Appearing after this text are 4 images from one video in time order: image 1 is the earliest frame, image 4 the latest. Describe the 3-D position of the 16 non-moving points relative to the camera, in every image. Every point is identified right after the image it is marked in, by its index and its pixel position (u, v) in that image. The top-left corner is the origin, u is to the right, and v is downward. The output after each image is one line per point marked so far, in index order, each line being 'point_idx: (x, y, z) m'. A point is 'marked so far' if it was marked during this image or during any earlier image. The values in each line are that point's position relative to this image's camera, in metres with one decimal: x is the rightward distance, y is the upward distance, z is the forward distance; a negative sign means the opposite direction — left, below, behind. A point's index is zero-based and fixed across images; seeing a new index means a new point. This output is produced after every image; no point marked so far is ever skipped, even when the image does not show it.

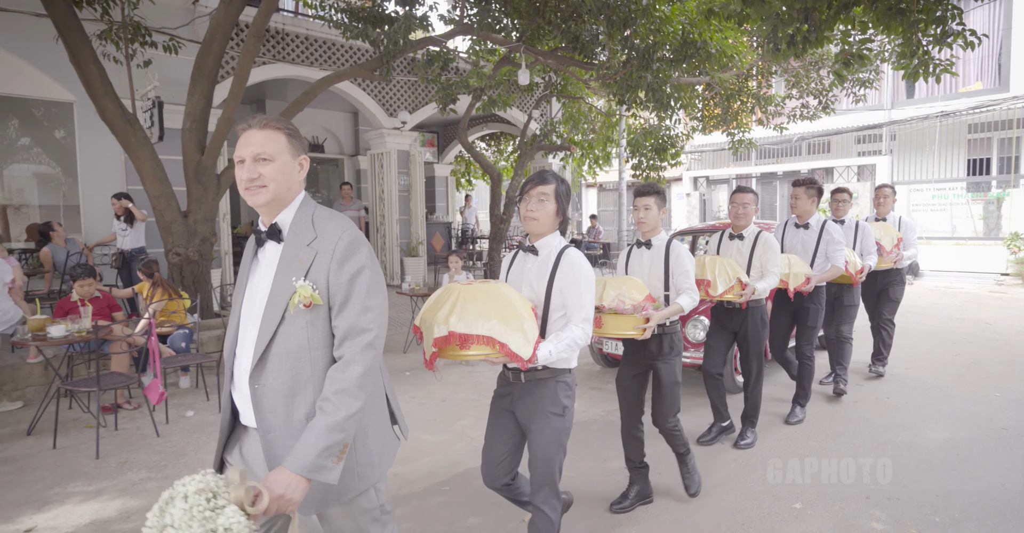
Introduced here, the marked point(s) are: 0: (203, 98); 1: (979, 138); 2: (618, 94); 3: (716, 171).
0: (-3.3, +1.8, +6.5) m
1: (+10.7, +2.9, +14.1) m
2: (+1.4, +2.1, +7.7) m
3: (+6.4, +3.0, +19.5) m
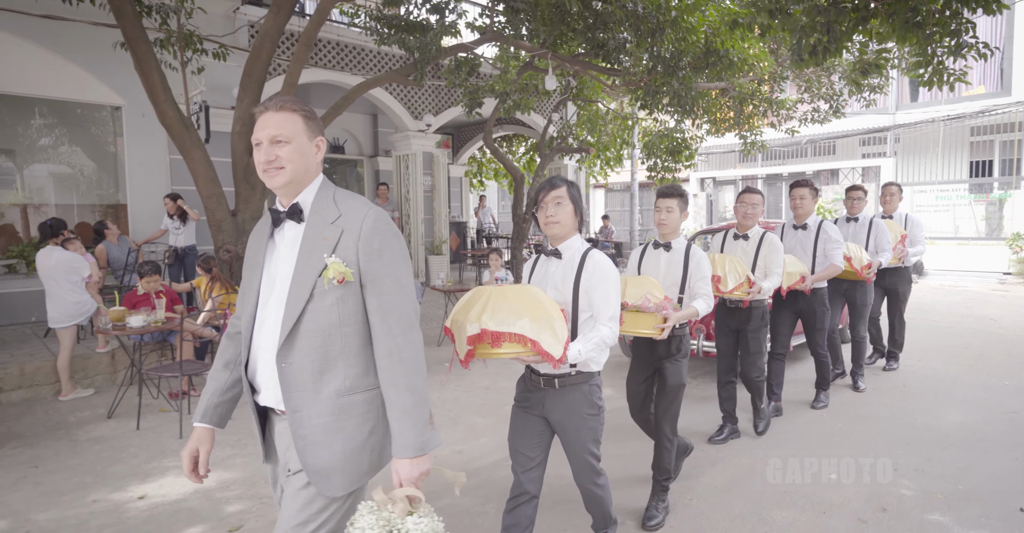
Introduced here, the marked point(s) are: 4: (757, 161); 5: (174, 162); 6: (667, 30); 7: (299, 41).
0: (-2.9, +1.8, +6.9) m
1: (+11.0, +3.0, +14.5) m
2: (+1.7, +2.2, +8.0) m
3: (+6.7, +3.0, +19.8) m
4: (+7.7, +3.3, +19.3) m
5: (-4.5, +1.4, +8.3) m
6: (+1.8, +2.8, +7.2) m
7: (-2.2, +2.4, +6.5) m
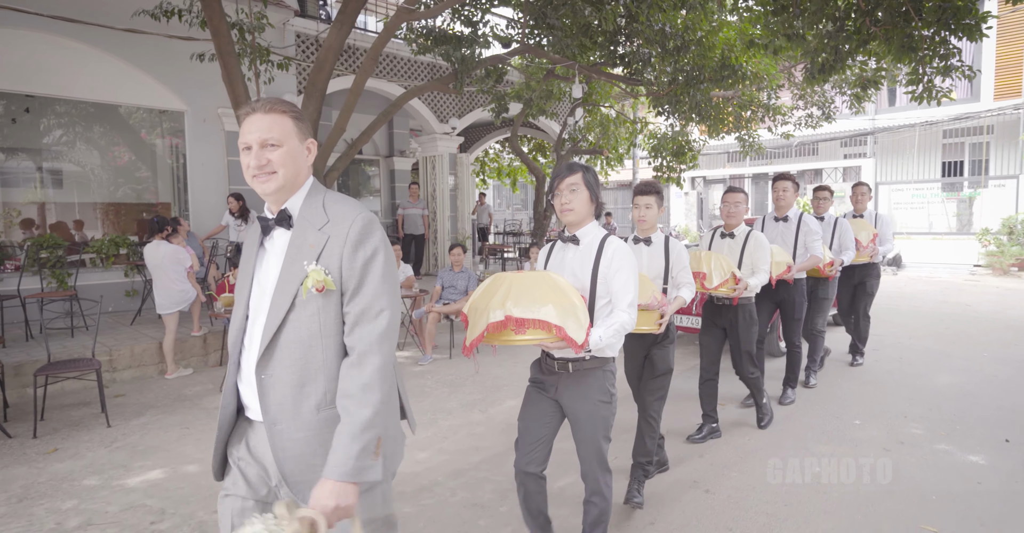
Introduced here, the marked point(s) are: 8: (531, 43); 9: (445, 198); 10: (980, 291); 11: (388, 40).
0: (-2.4, +1.9, +7.5) m
1: (+11.2, +3.1, +15.7) m
2: (+2.2, +2.3, +8.9) m
3: (+6.7, +3.2, +20.8) m
4: (+7.7, +3.5, +20.3) m
5: (-4.1, +1.5, +8.9) m
6: (+2.3, +2.9, +8.1) m
7: (-1.7, +2.5, +7.2) m
8: (+0.3, +3.3, +9.0) m
9: (-1.2, +1.3, +11.4) m
10: (+8.8, -0.5, +11.6) m
11: (-1.4, +2.5, +6.9) m
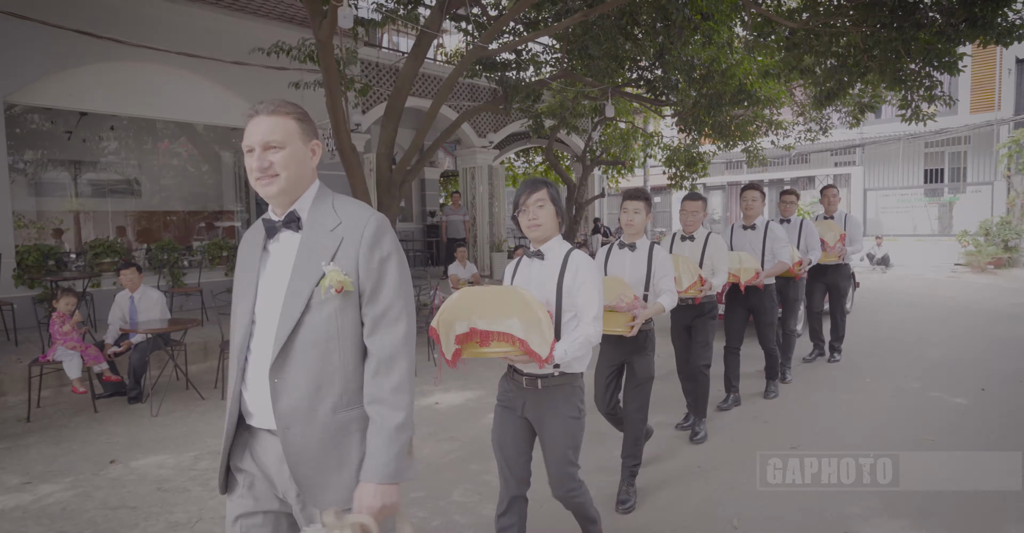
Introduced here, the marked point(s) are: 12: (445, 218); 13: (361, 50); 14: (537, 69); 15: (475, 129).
0: (-1.7, +1.9, +8.7) m
1: (+11.7, +3.2, +17.2) m
2: (+2.9, +2.3, +10.1) m
3: (+7.2, +3.2, +22.2) m
4: (+8.1, +3.4, +21.7) m
5: (-3.4, +1.5, +10.0) m
6: (+3.0, +2.9, +9.4) m
7: (-1.0, +2.5, +8.4) m
8: (+1.0, +3.3, +10.2) m
9: (-0.6, +1.3, +12.6) m
10: (+9.4, -0.4, +13.0) m
11: (-0.7, +2.6, +8.1) m
12: (-1.3, +0.9, +12.1) m
13: (-2.4, +3.5, +9.9) m
14: (+0.4, +3.4, +10.6) m
15: (-0.8, +2.8, +12.3) m
